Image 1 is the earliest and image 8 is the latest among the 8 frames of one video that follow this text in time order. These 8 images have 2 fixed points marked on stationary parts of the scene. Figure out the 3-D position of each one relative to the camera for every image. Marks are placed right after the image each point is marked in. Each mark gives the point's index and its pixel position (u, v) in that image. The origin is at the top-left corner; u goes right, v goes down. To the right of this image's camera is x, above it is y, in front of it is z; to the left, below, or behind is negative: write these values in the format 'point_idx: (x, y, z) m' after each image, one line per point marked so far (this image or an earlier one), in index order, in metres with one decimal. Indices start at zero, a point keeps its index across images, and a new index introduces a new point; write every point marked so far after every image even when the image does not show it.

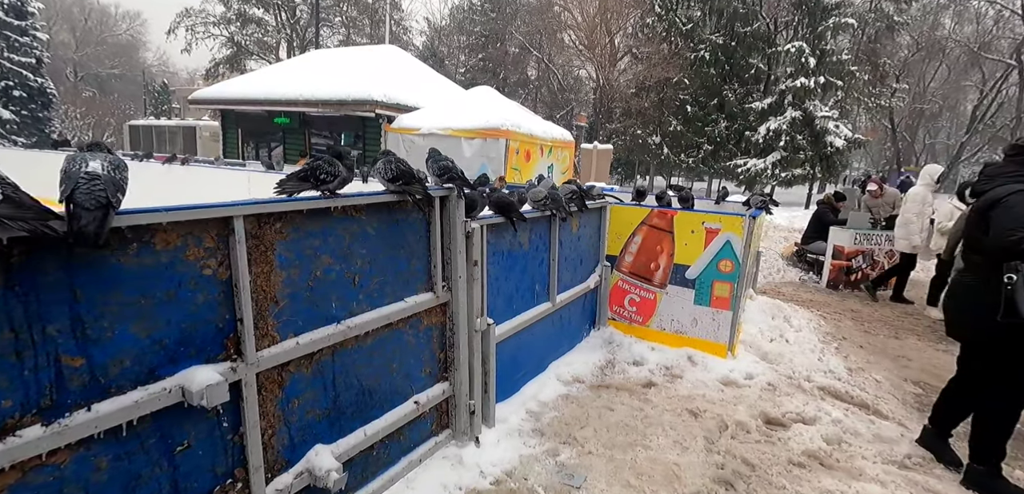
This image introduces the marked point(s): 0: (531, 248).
0: (+0.1, 0.0, +4.4) m
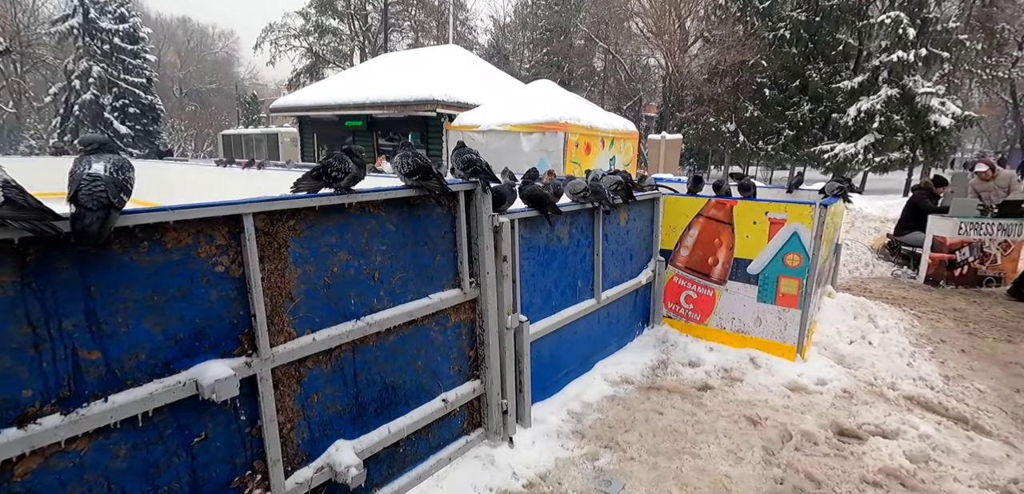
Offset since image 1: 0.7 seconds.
0: (+0.5, 0.0, +4.2) m
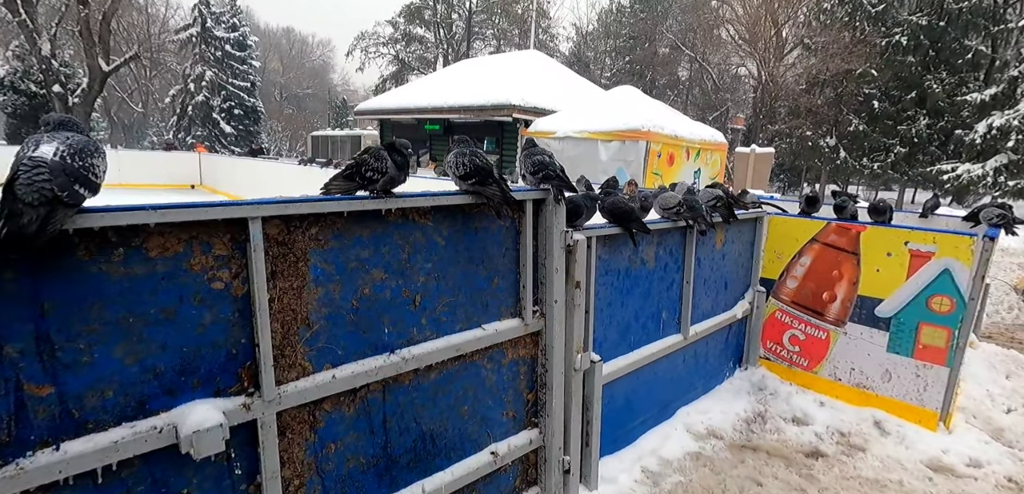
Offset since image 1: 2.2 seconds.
0: (+1.0, -0.1, +3.6) m
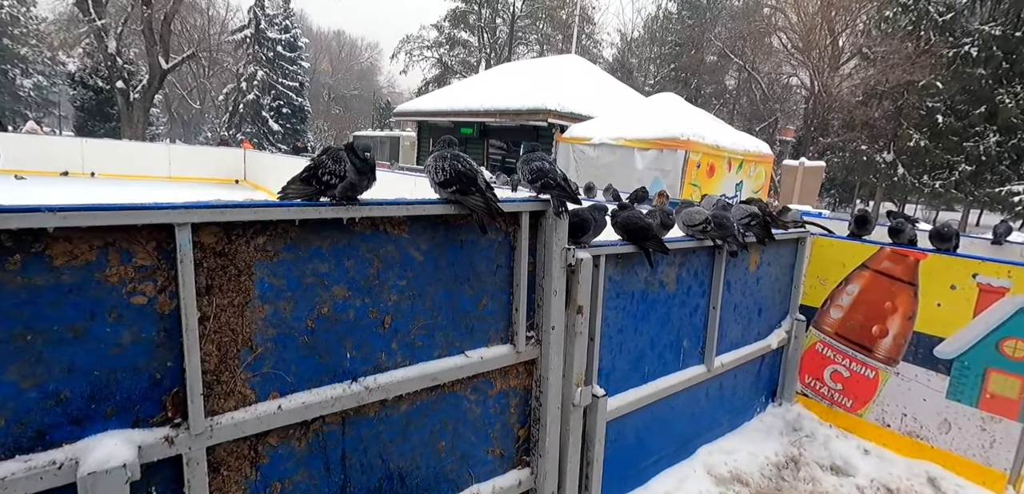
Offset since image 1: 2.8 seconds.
0: (+1.0, -0.3, +3.2) m
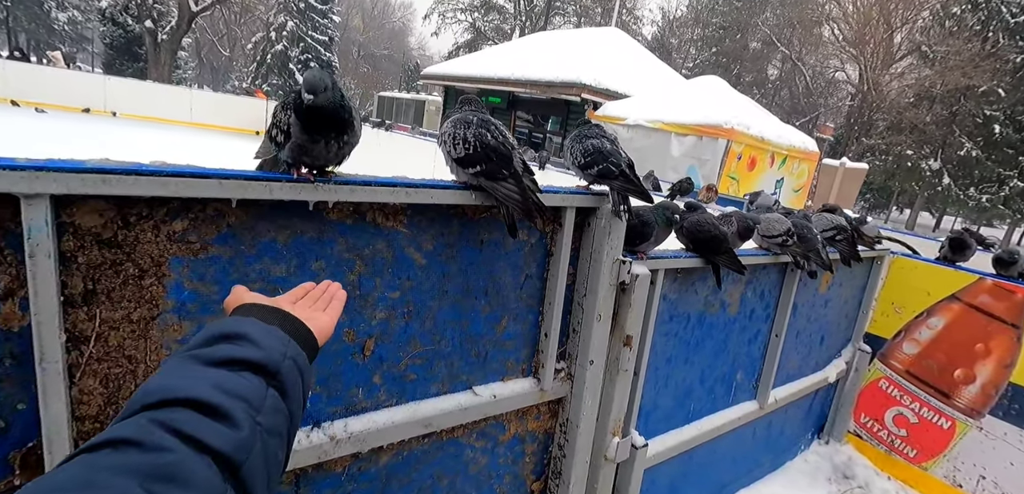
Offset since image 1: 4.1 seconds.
0: (+1.1, -0.3, +2.6) m
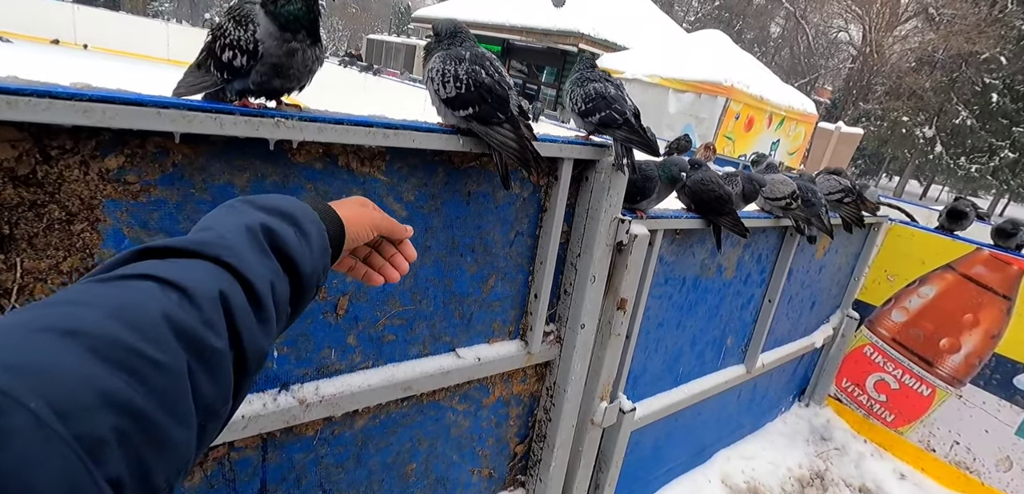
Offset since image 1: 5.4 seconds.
0: (+1.1, -0.2, +2.5) m
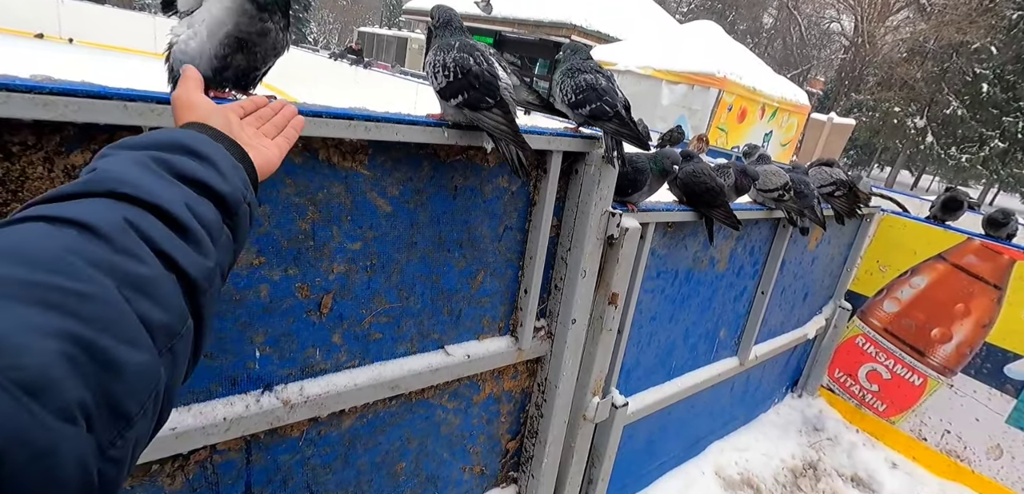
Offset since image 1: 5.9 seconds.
0: (+1.0, -0.1, +2.5) m
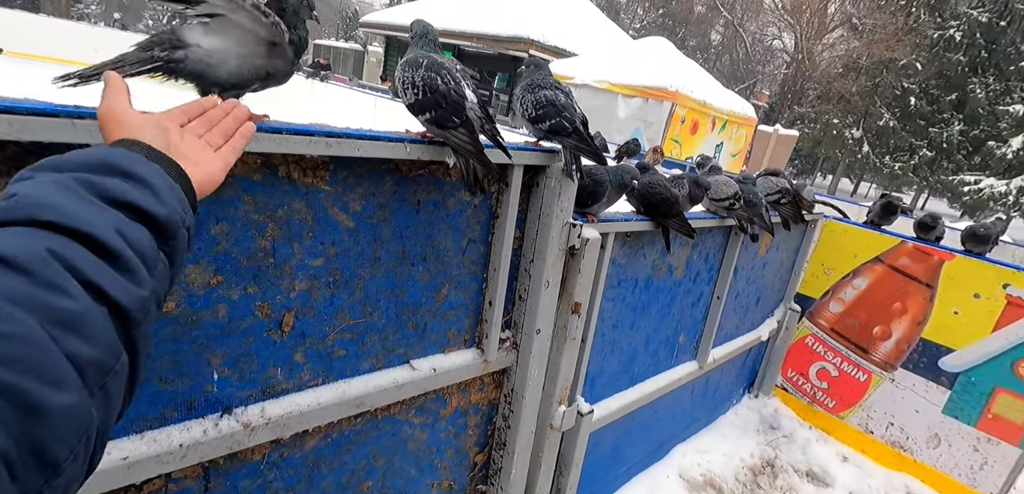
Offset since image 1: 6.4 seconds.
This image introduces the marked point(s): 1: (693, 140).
0: (+0.8, -0.2, +2.6) m
1: (+3.3, +1.9, +9.5) m
